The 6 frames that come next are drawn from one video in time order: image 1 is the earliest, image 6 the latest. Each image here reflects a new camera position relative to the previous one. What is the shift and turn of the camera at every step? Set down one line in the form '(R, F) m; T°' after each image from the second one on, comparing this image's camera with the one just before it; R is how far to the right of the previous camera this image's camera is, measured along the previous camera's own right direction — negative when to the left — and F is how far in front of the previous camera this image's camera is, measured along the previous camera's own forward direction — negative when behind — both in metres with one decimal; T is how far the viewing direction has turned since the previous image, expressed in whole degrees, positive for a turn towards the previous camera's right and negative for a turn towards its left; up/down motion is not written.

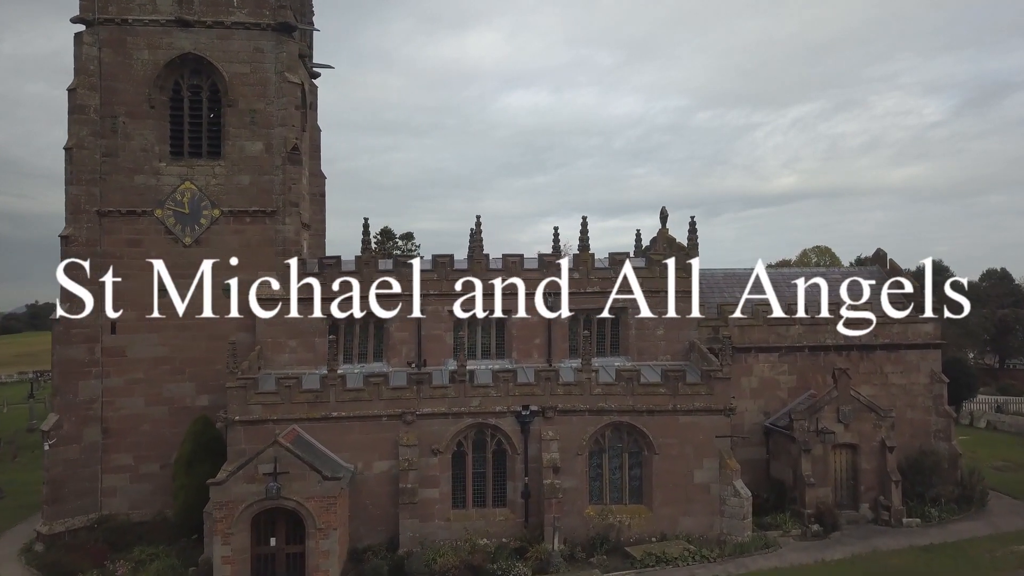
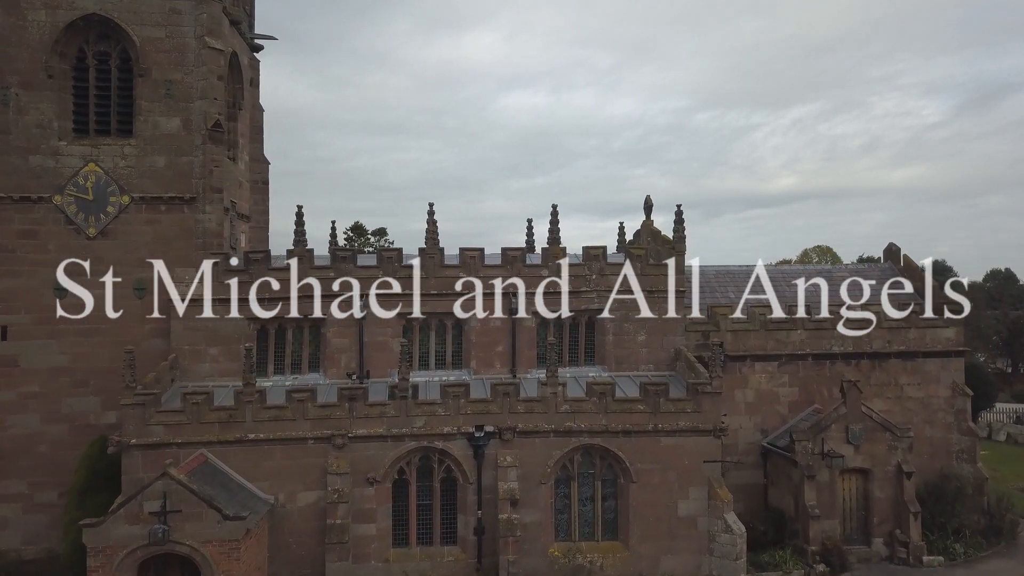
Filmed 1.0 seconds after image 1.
(+1.3, +3.7) m; 0°
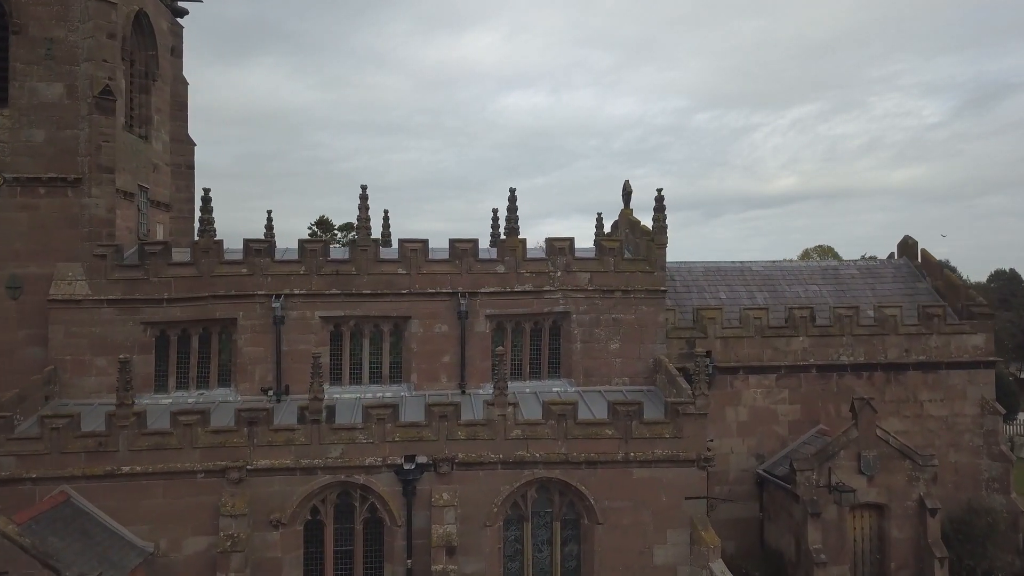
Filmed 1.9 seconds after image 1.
(+1.4, +3.7) m; 0°
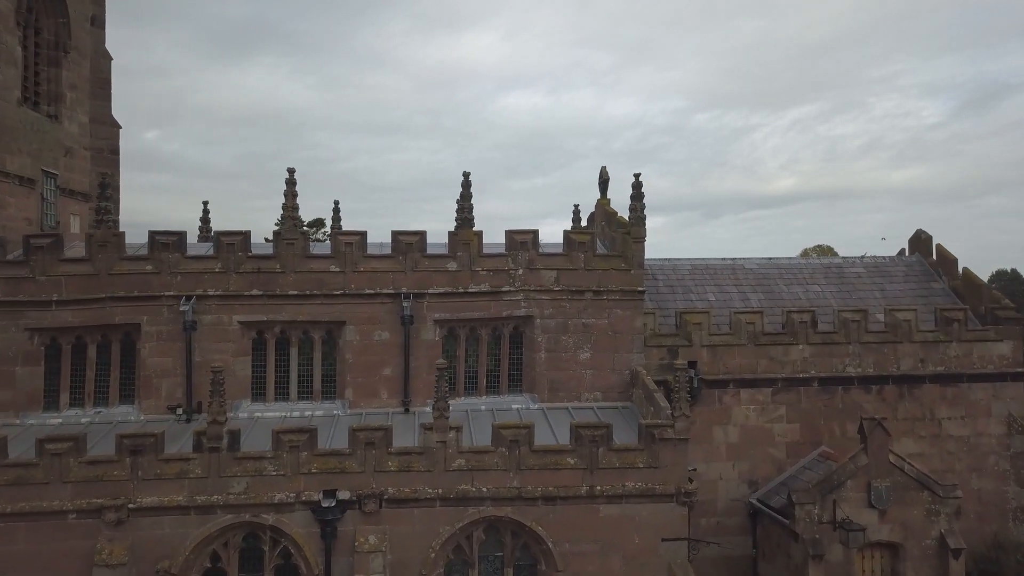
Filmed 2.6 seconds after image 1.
(+1.1, +2.8) m; 0°
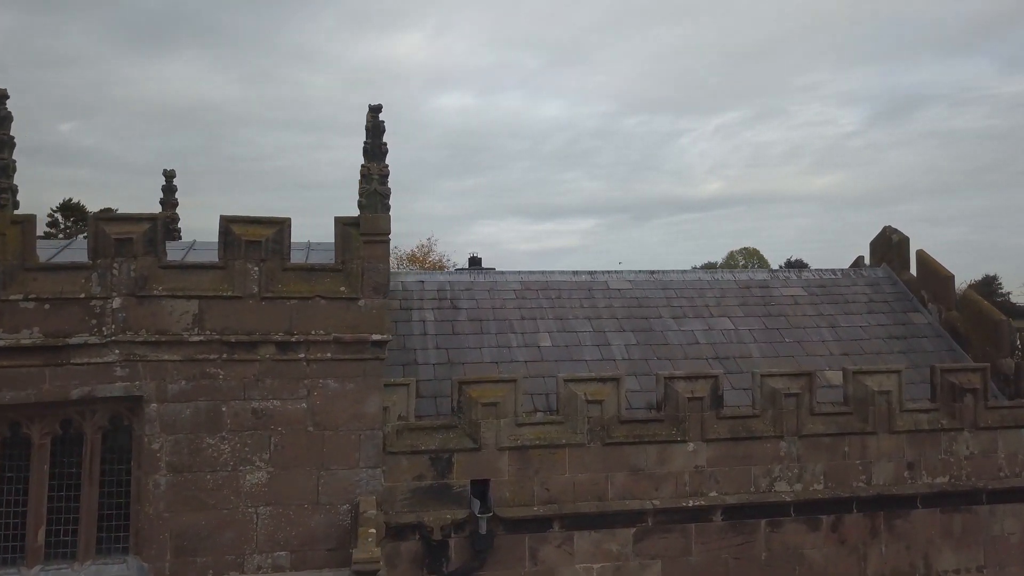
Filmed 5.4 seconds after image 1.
(+3.9, +8.9) m; +5°
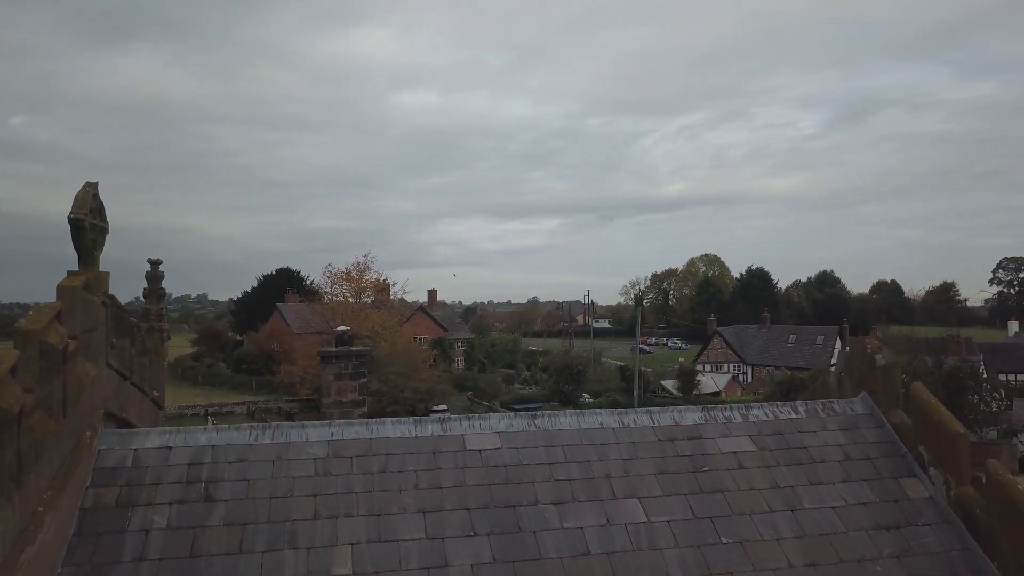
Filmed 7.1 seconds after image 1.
(+1.8, +4.3) m; +3°
